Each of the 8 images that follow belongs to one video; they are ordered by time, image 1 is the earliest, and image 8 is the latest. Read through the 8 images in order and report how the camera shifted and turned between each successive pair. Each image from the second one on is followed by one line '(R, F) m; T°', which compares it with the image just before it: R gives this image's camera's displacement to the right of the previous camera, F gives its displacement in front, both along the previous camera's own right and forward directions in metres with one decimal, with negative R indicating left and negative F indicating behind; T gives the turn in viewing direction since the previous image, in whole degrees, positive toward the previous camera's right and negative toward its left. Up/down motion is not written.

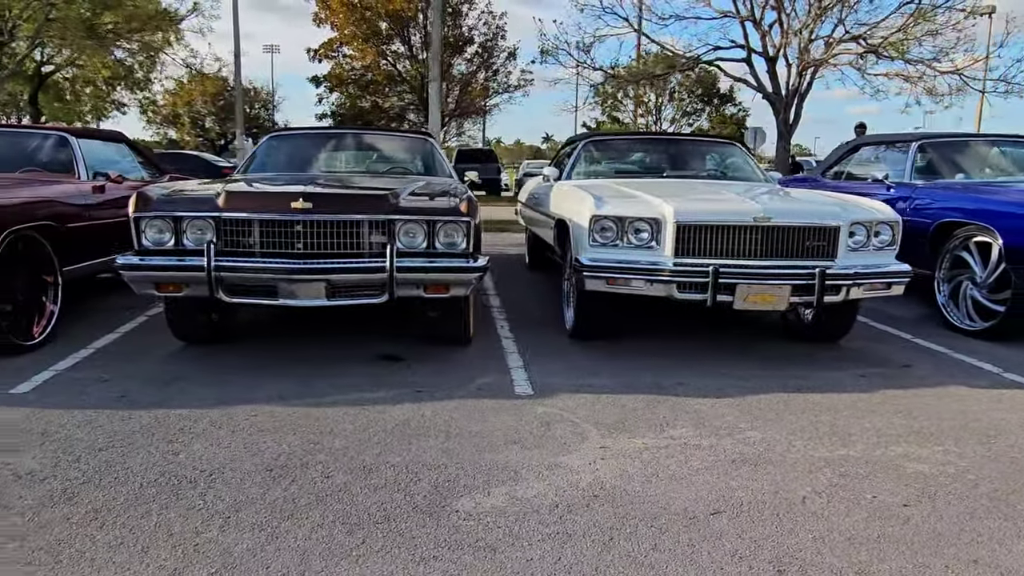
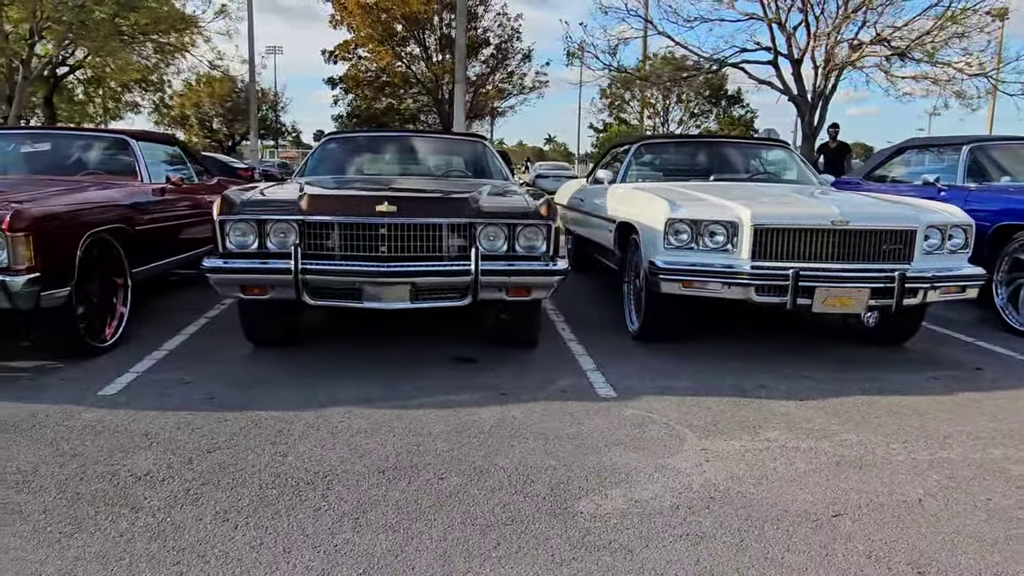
(-0.5, 0.0) m; 0°
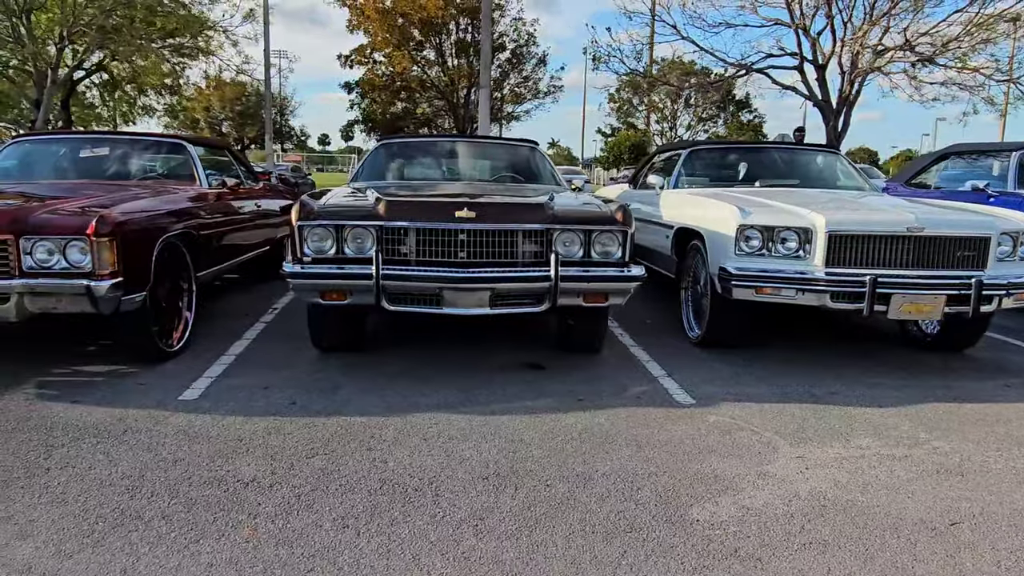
(-0.5, 0.0) m; 0°
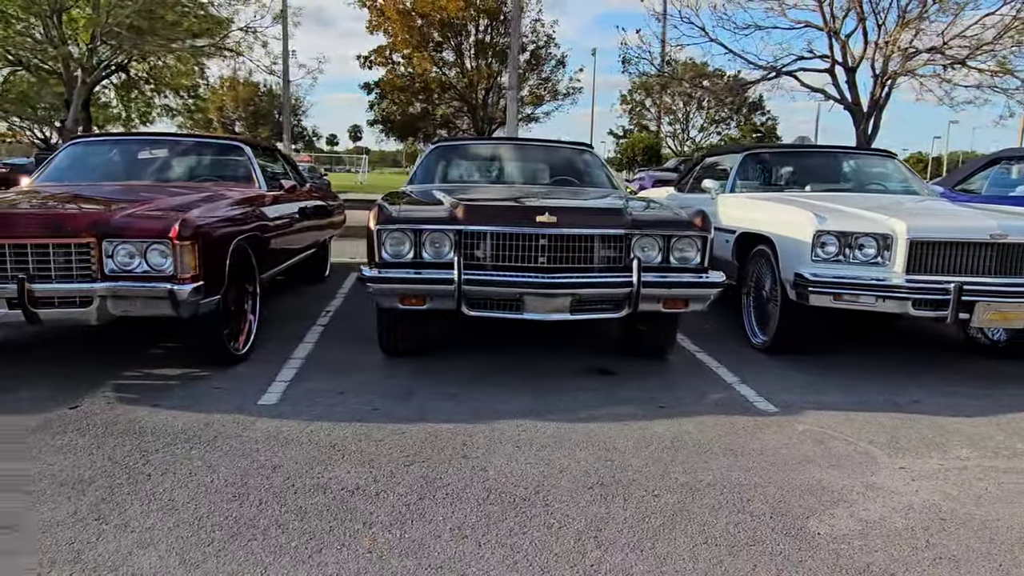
(-0.5, 0.0) m; 0°
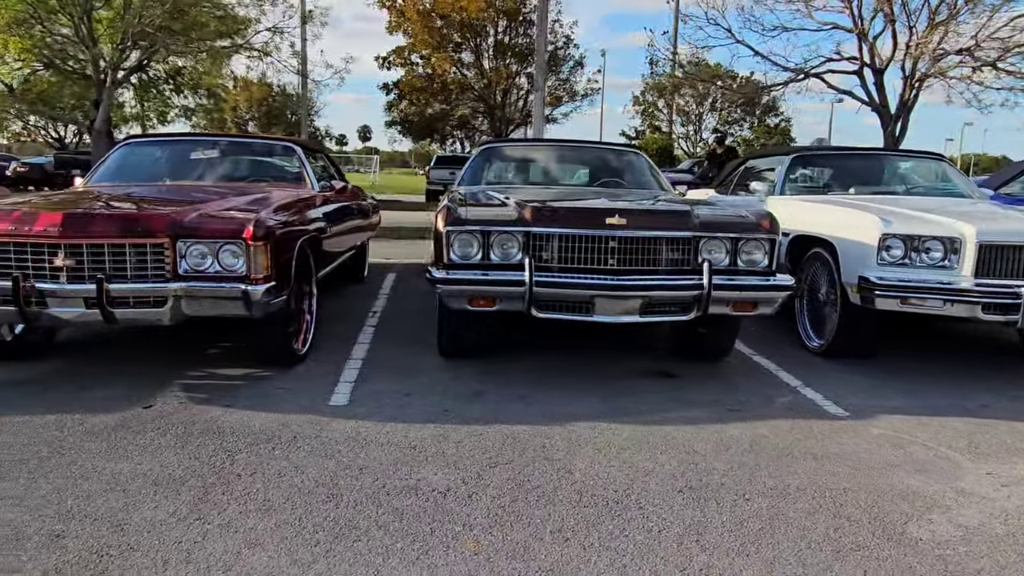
(-0.4, 0.0) m; -1°
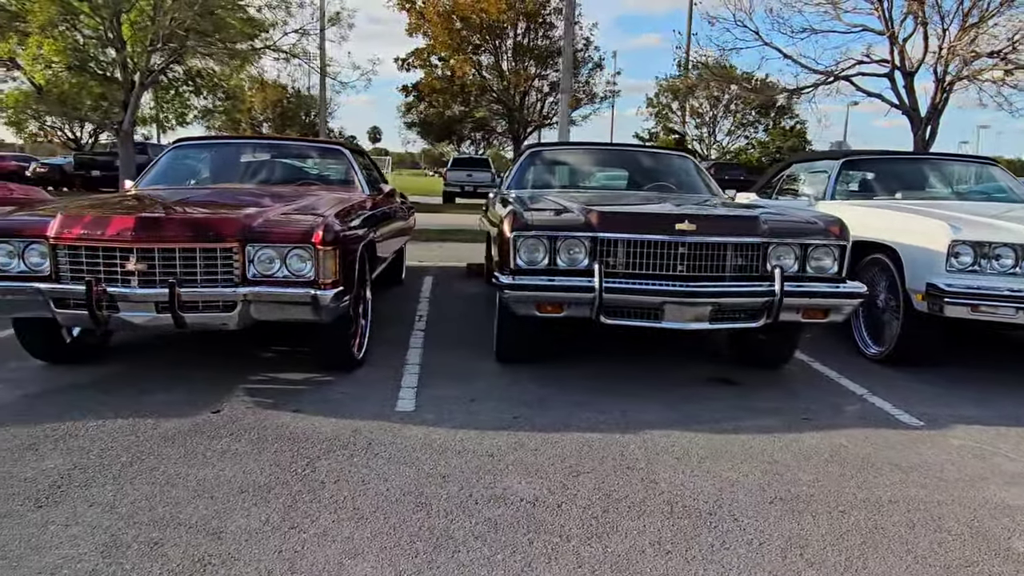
(-0.4, 0.0) m; -1°
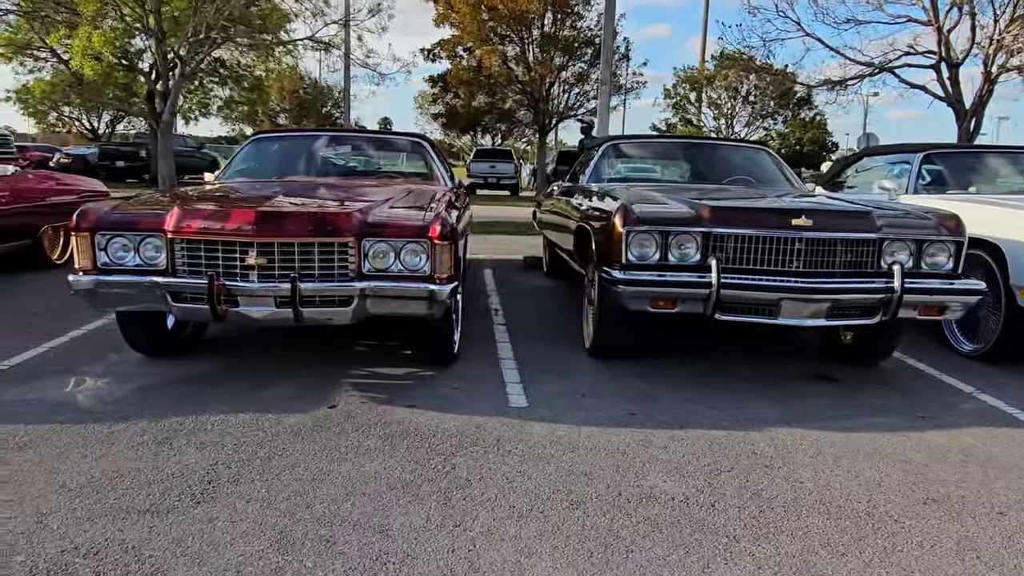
(-0.6, 0.0) m; -1°
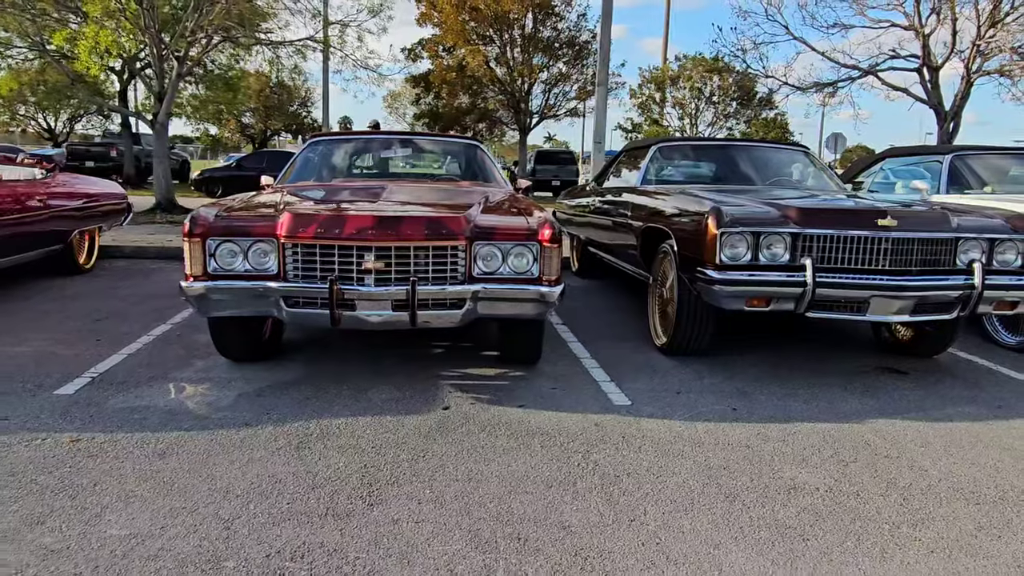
(-0.9, -0.1) m; +3°
